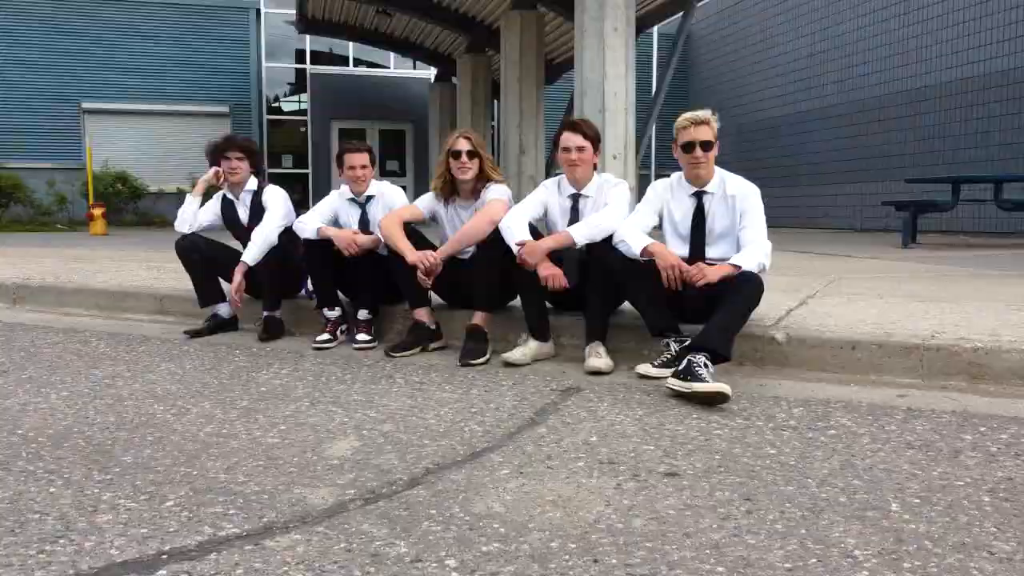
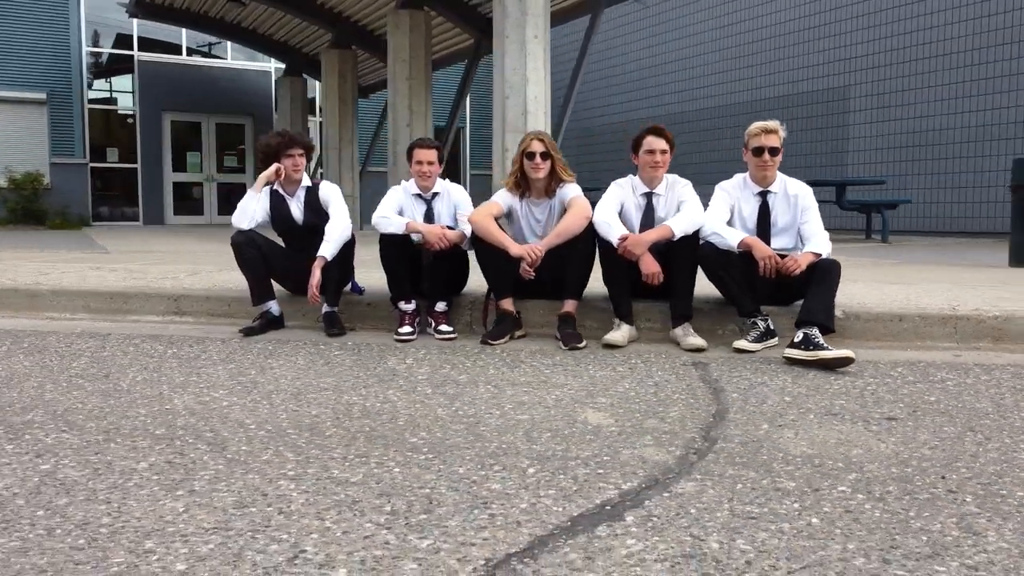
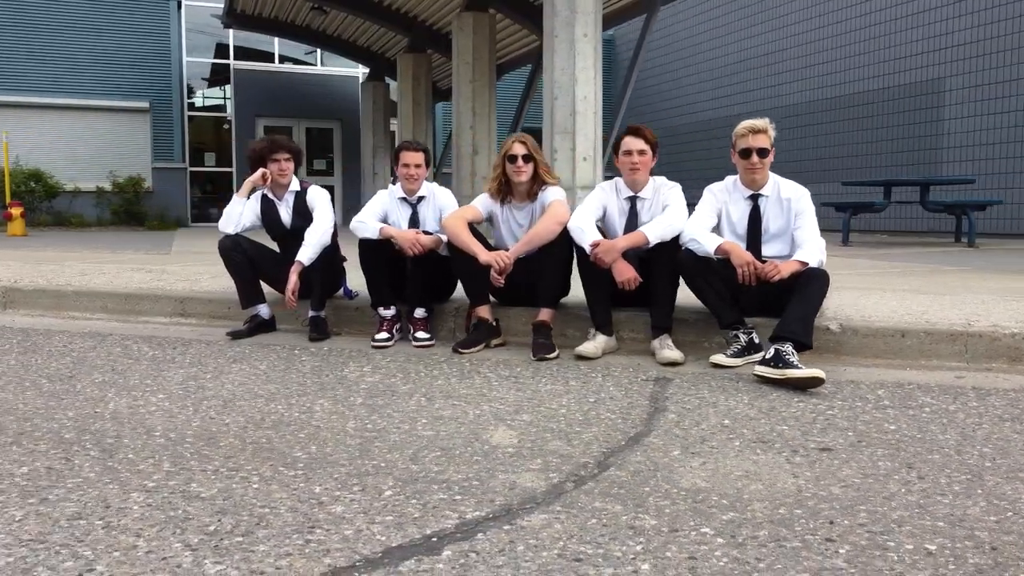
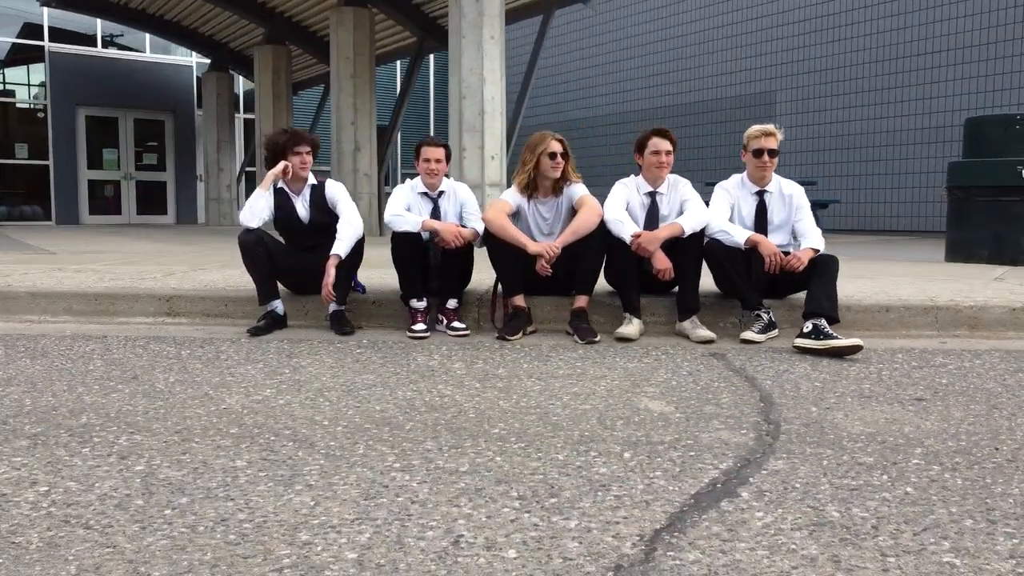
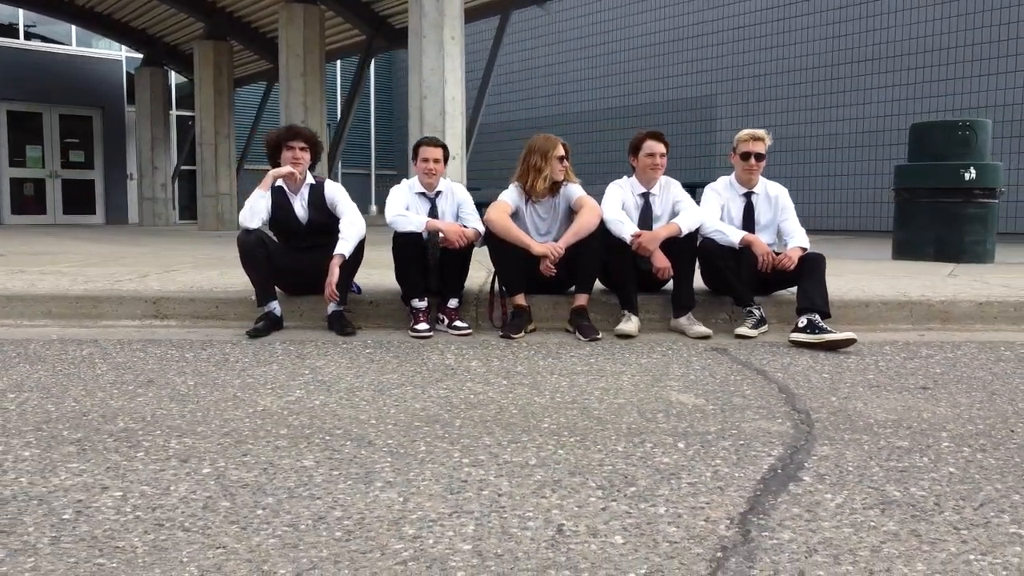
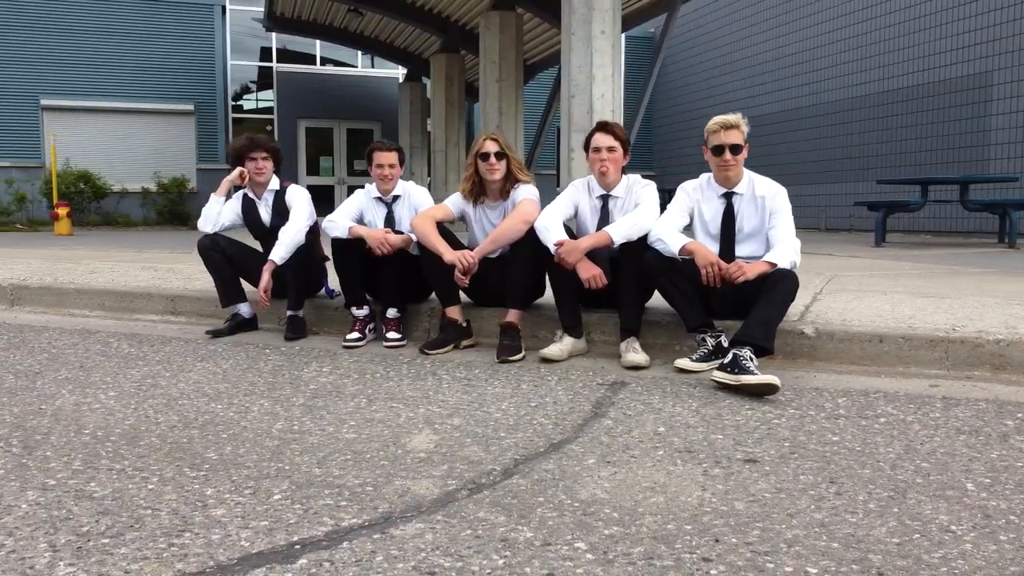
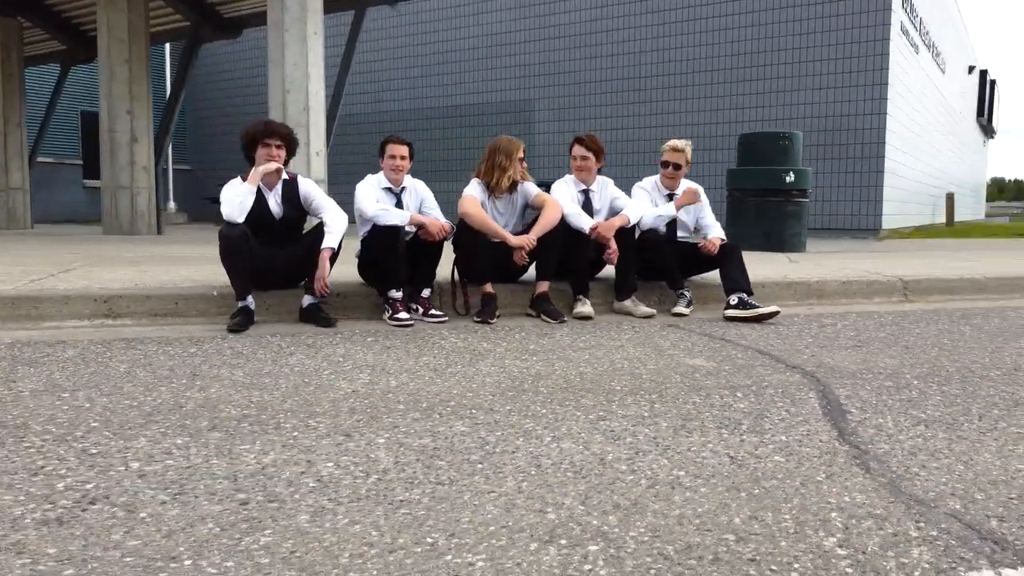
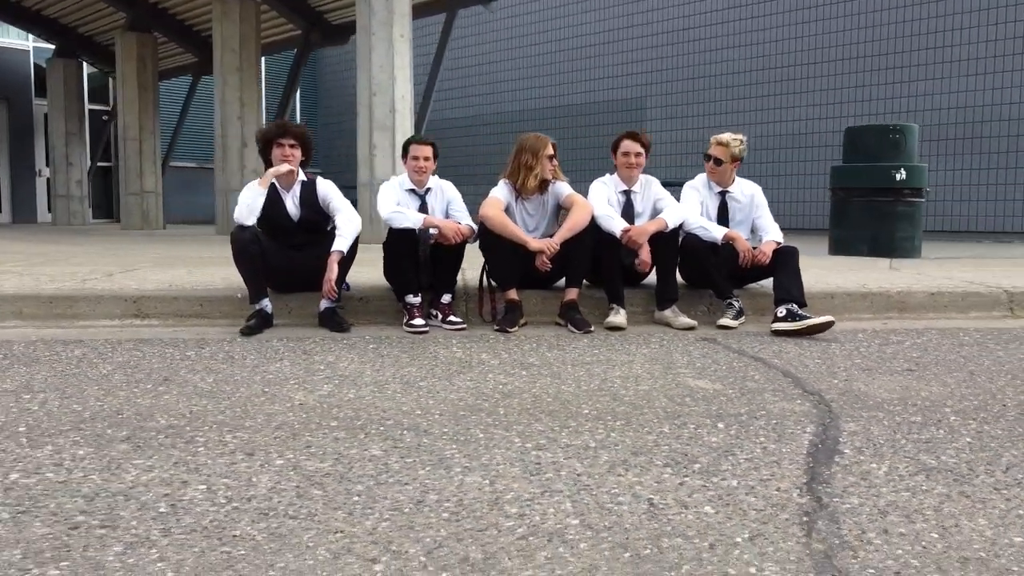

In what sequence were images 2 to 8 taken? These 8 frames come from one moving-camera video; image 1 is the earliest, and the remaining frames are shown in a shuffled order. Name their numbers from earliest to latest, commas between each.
6, 3, 2, 4, 5, 8, 7
